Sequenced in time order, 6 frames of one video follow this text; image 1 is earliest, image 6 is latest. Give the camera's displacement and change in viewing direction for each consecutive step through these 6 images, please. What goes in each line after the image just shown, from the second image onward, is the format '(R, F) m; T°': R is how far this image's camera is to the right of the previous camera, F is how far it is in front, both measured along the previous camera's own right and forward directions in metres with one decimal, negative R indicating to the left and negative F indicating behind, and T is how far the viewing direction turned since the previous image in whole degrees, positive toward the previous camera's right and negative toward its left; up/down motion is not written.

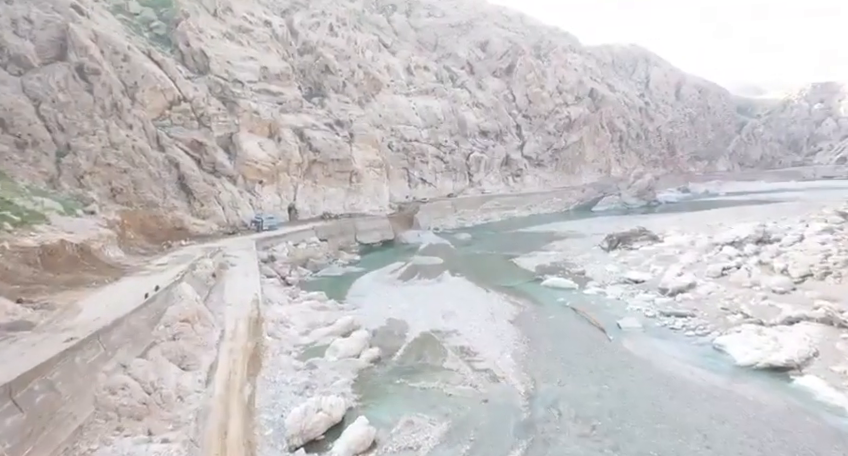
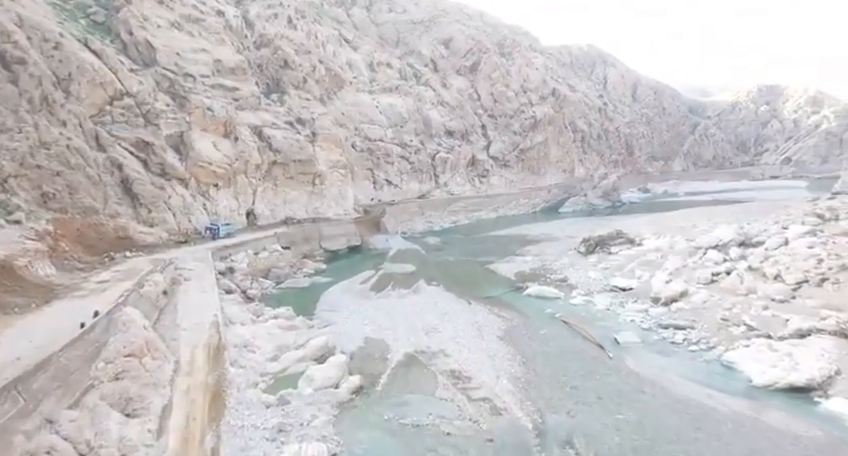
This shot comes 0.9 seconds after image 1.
(-0.5, +1.1) m; +5°
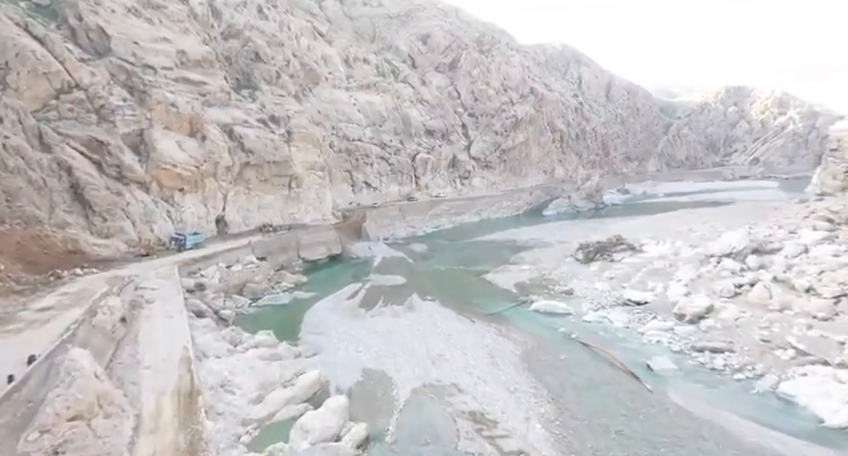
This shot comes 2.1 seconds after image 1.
(-0.8, +1.4) m; +4°
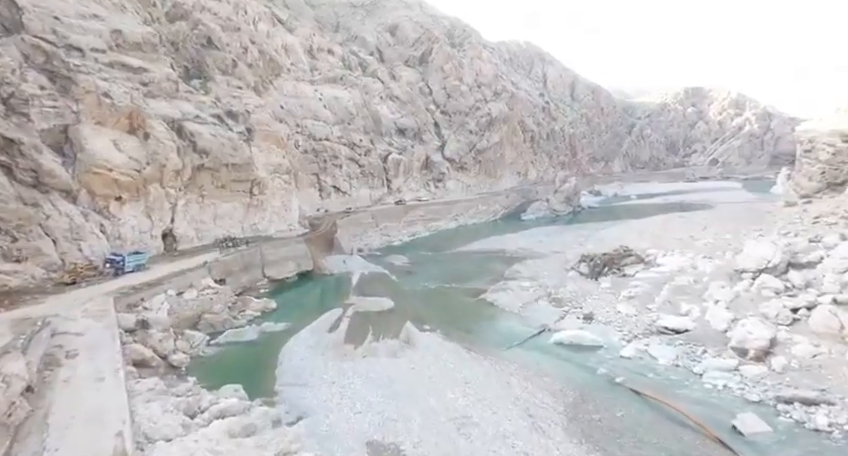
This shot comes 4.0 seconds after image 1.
(-1.2, +2.4) m; +5°
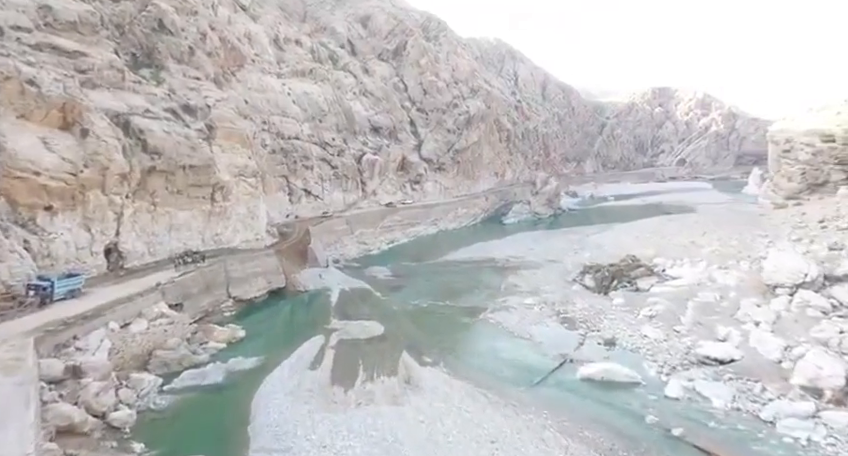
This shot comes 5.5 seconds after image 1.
(-0.9, +2.0) m; +4°
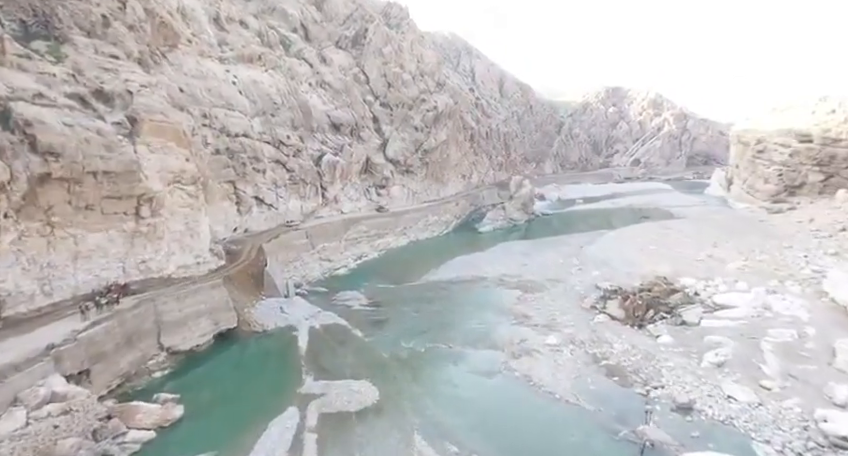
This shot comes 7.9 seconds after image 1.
(-1.4, +3.5) m; +7°
